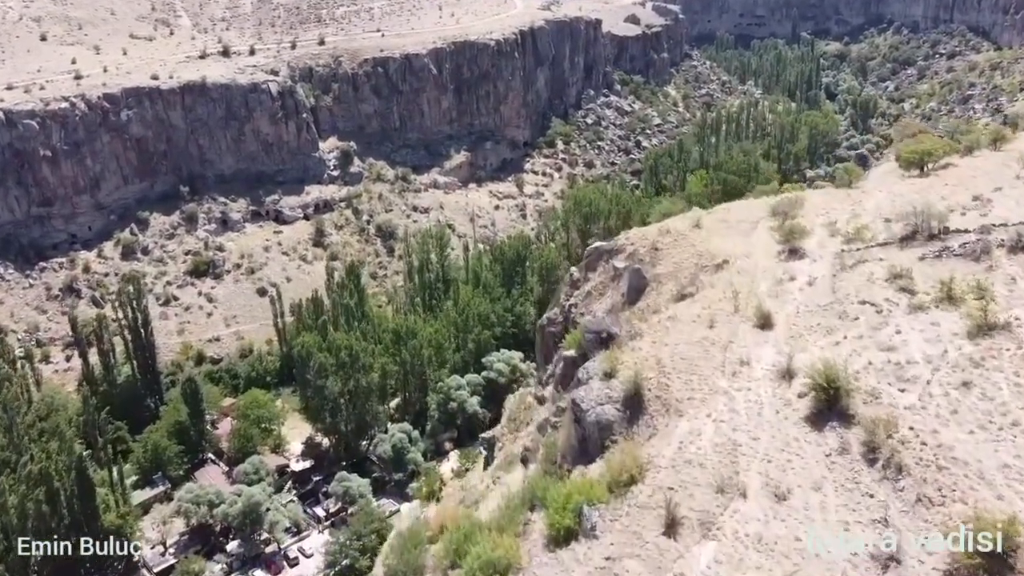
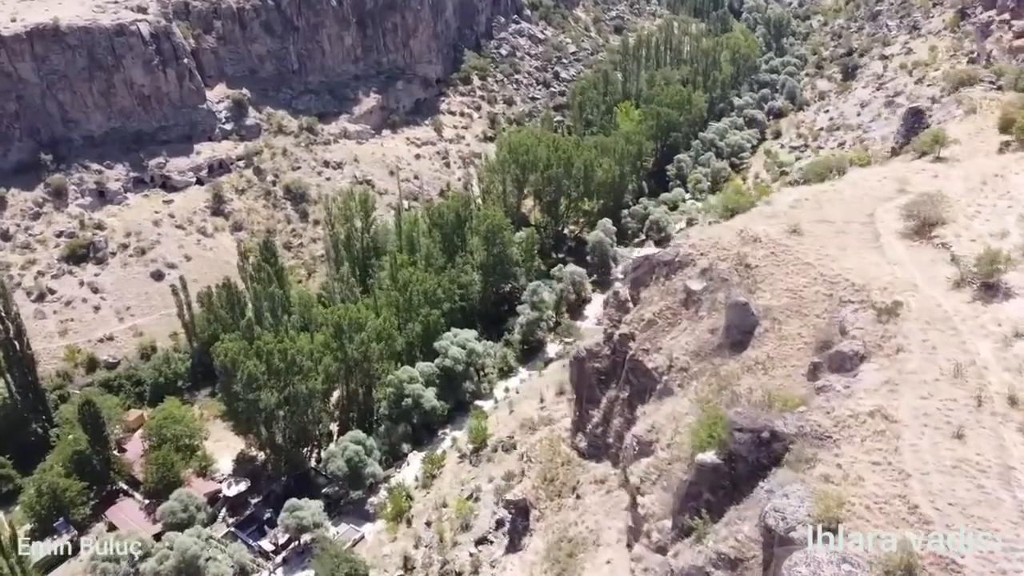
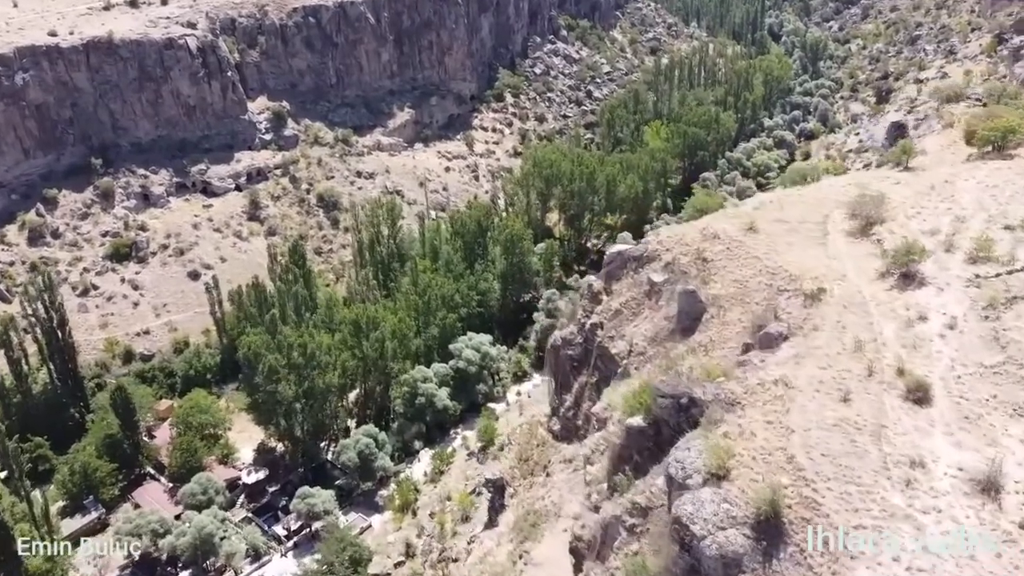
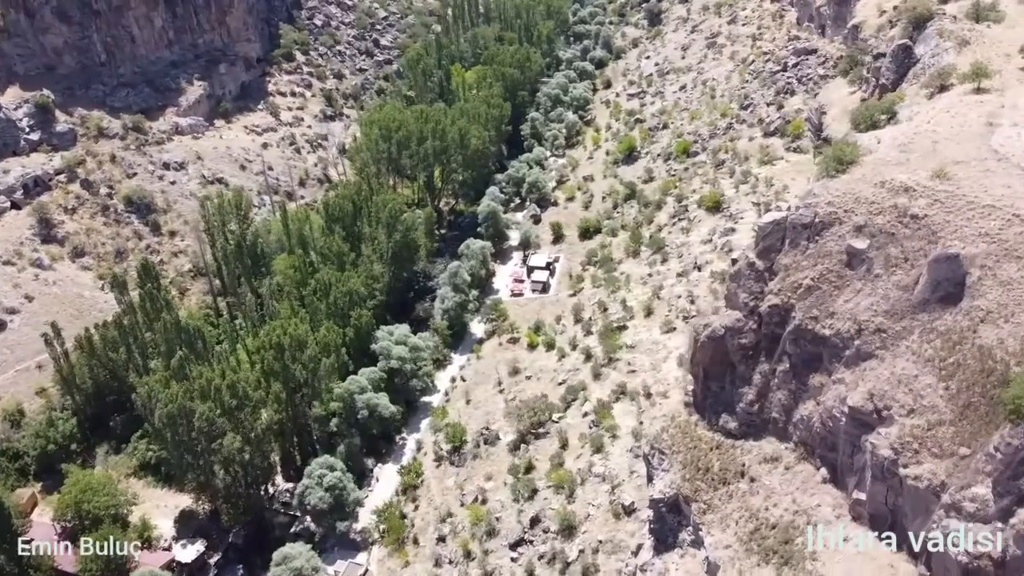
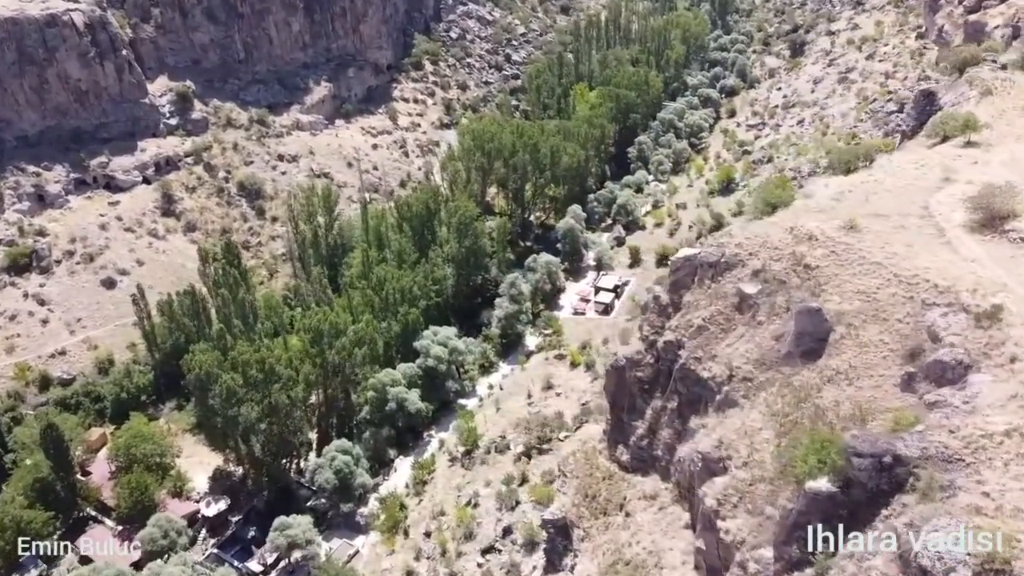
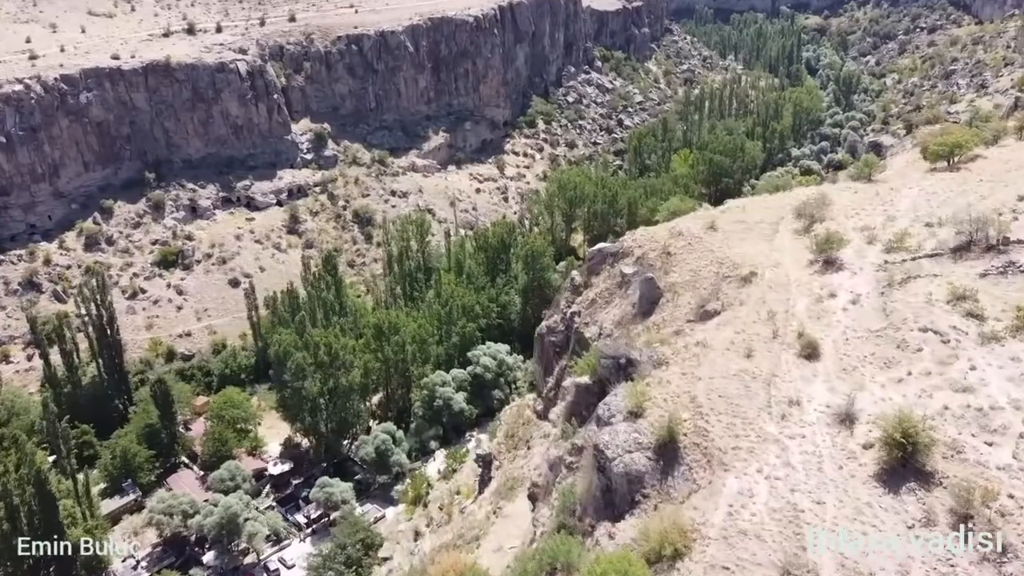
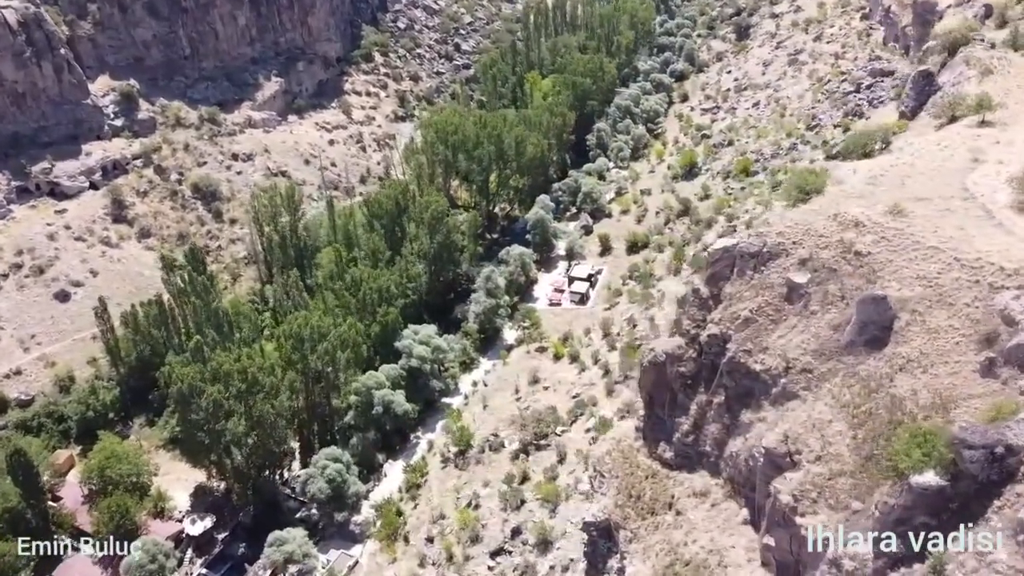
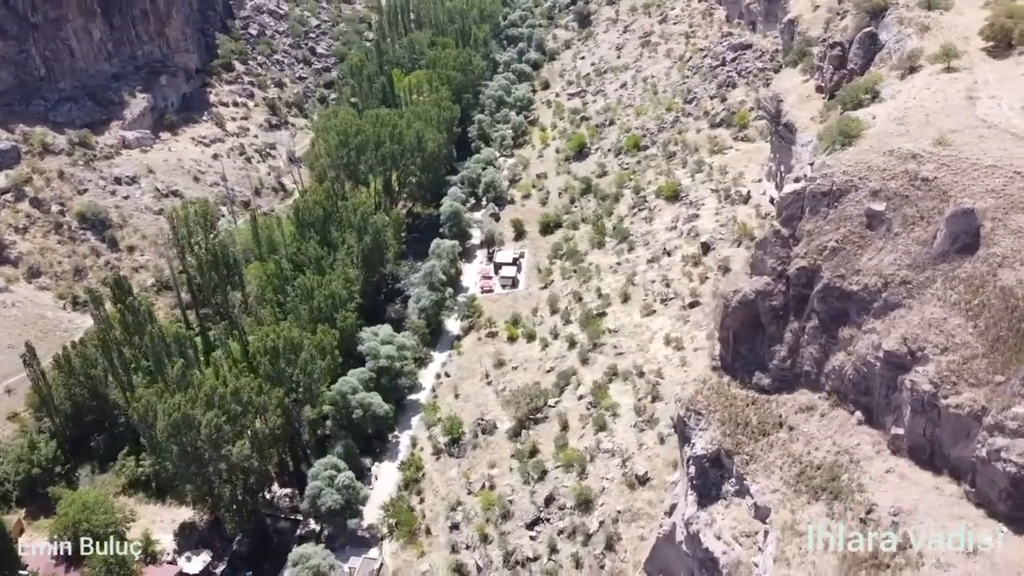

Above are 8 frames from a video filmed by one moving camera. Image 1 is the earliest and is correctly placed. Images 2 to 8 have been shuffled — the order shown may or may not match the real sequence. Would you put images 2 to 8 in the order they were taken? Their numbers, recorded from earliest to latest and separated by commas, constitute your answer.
6, 3, 2, 5, 7, 4, 8
